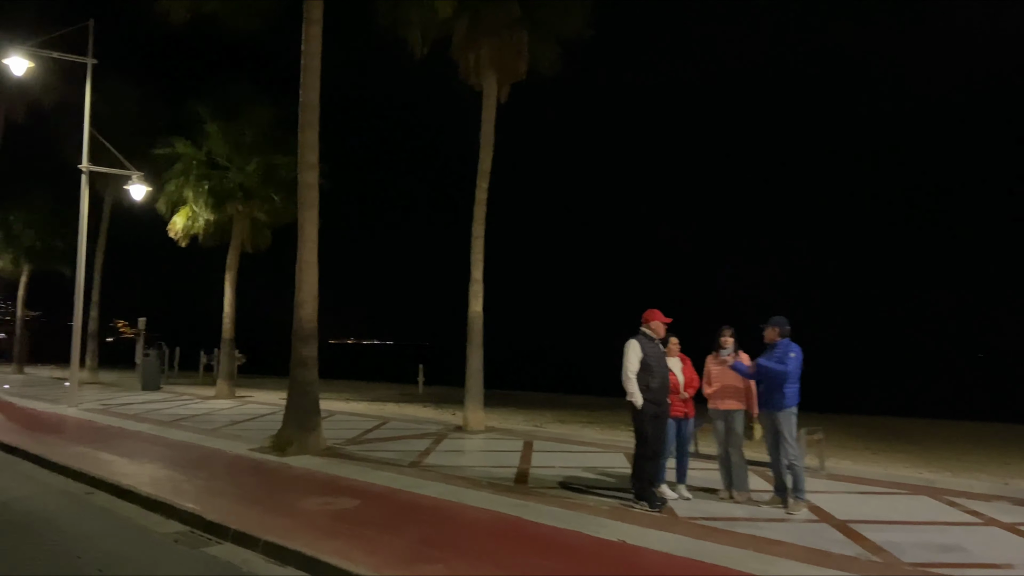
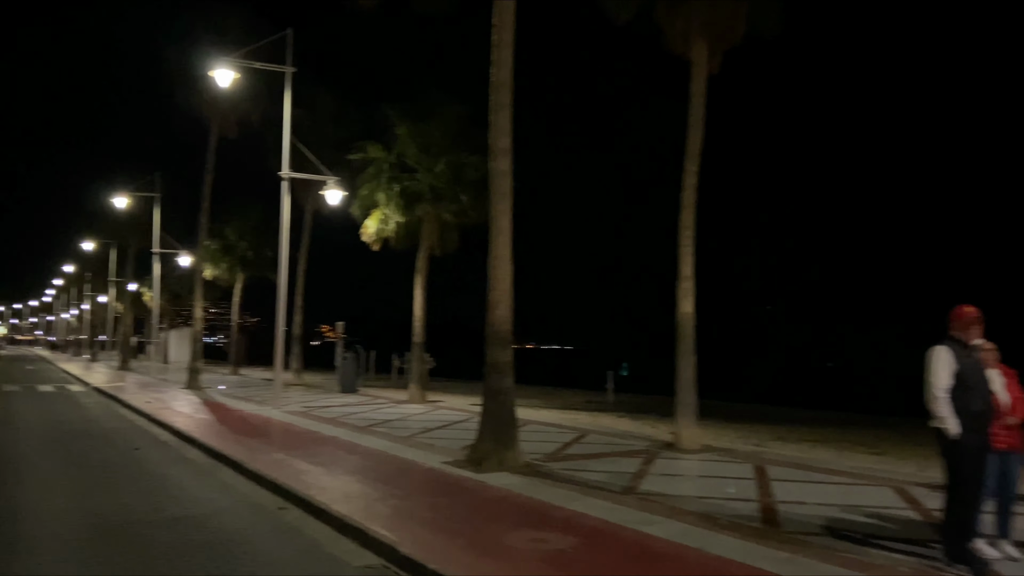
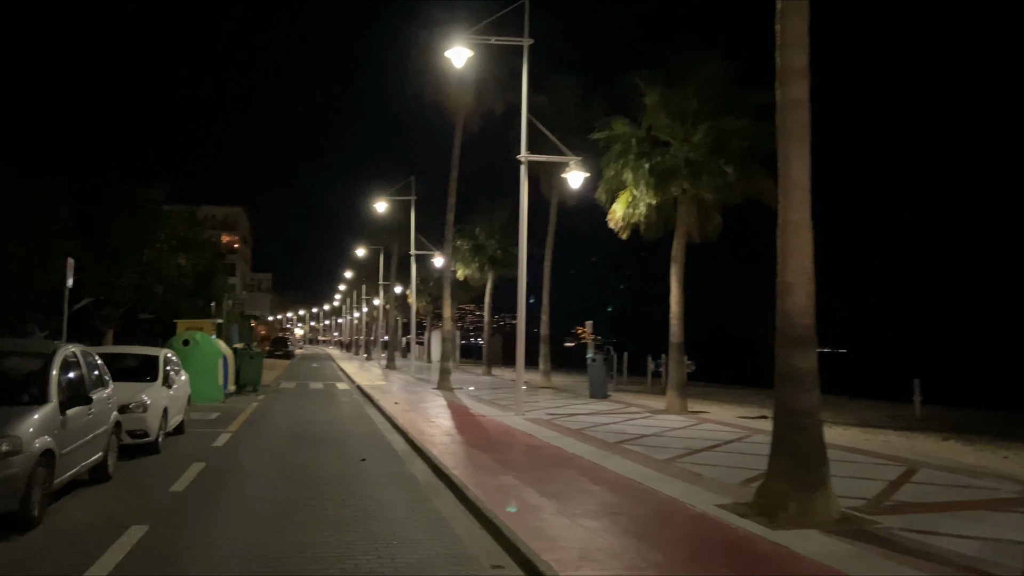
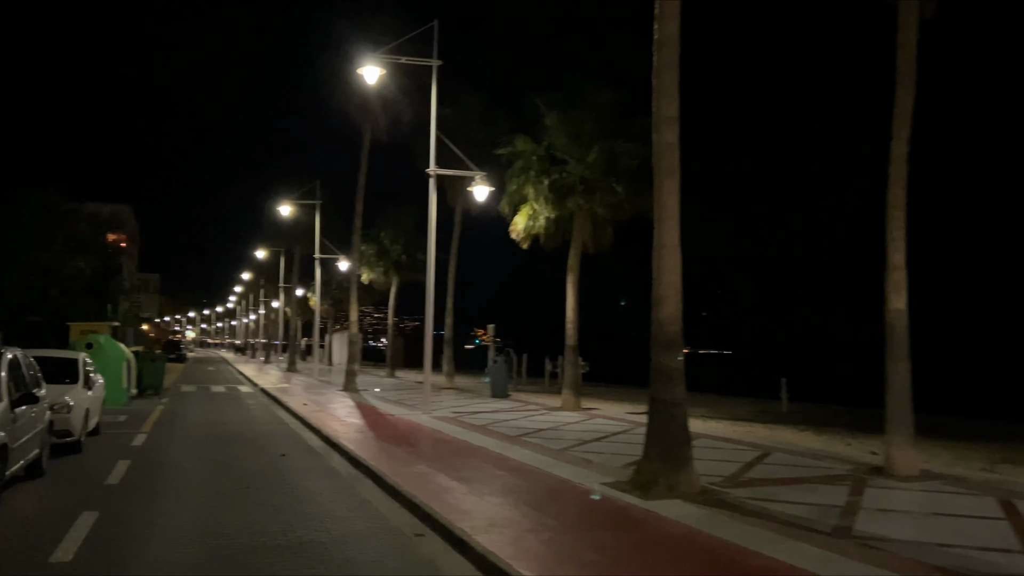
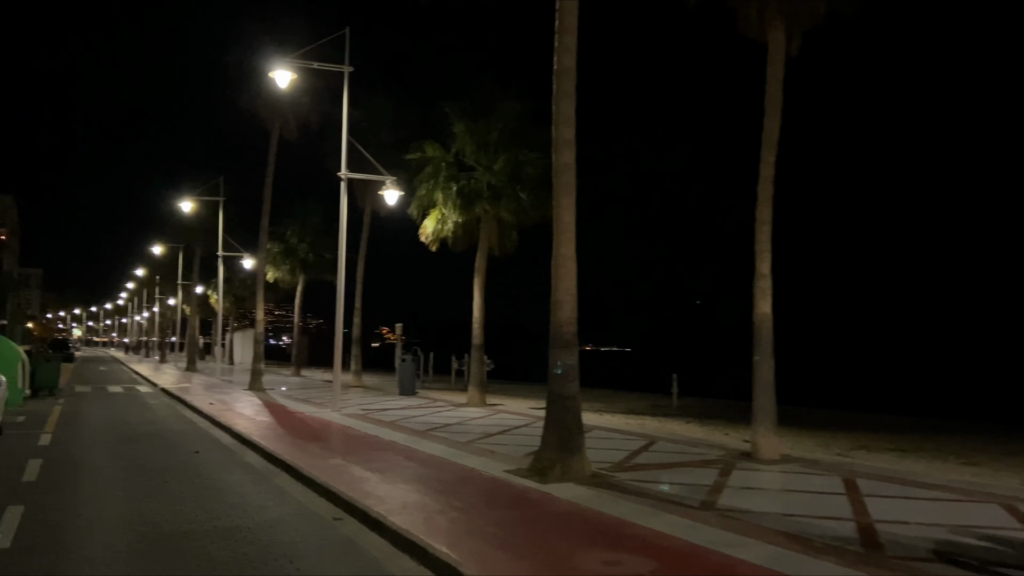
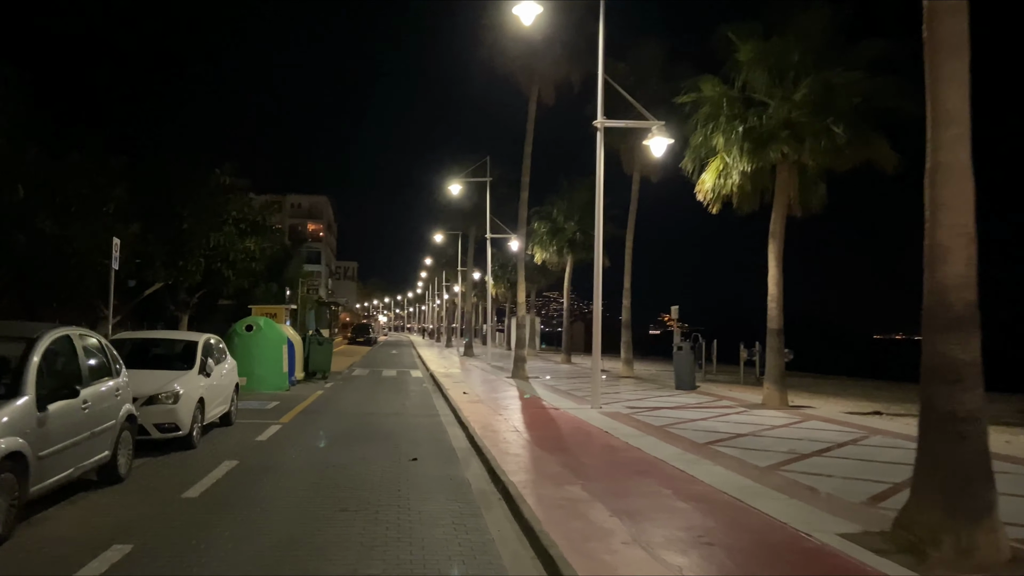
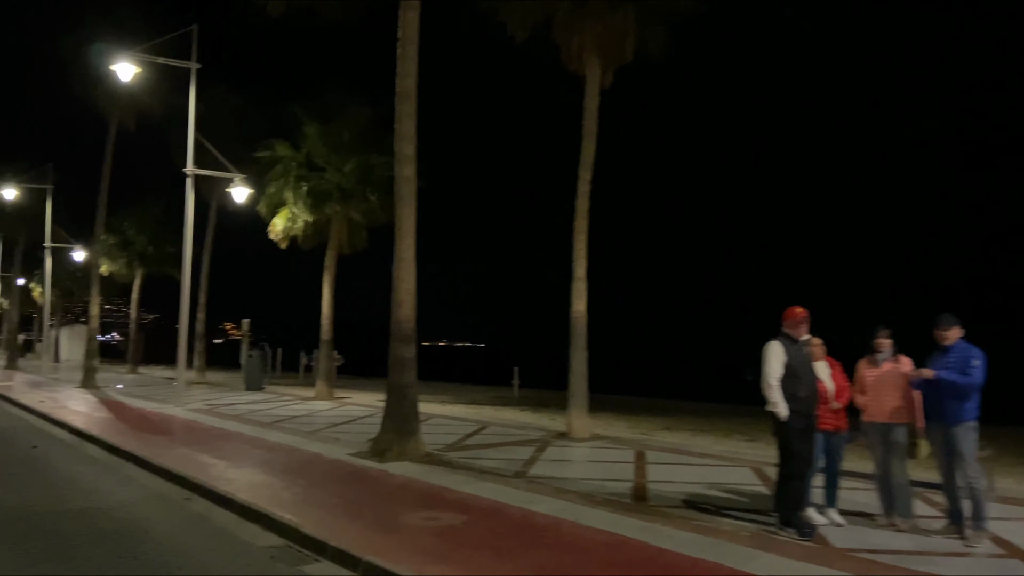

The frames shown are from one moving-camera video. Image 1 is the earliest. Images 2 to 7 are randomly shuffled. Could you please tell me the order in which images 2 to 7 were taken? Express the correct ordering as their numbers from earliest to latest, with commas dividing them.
7, 2, 5, 4, 3, 6
